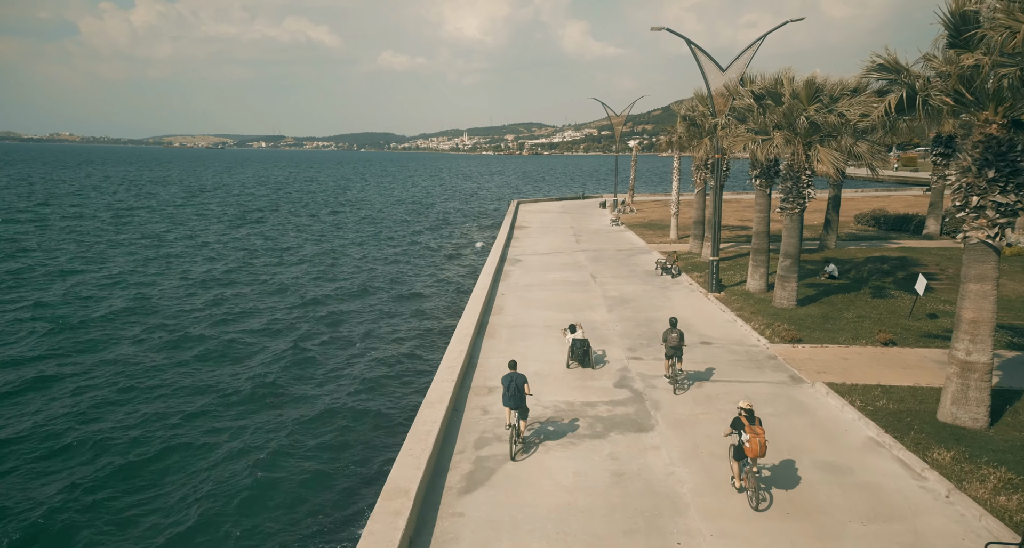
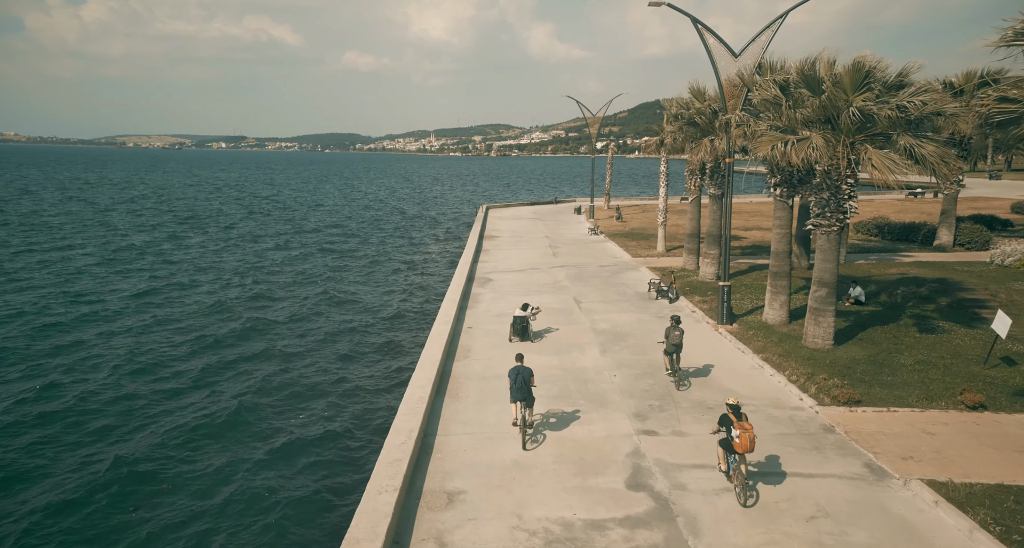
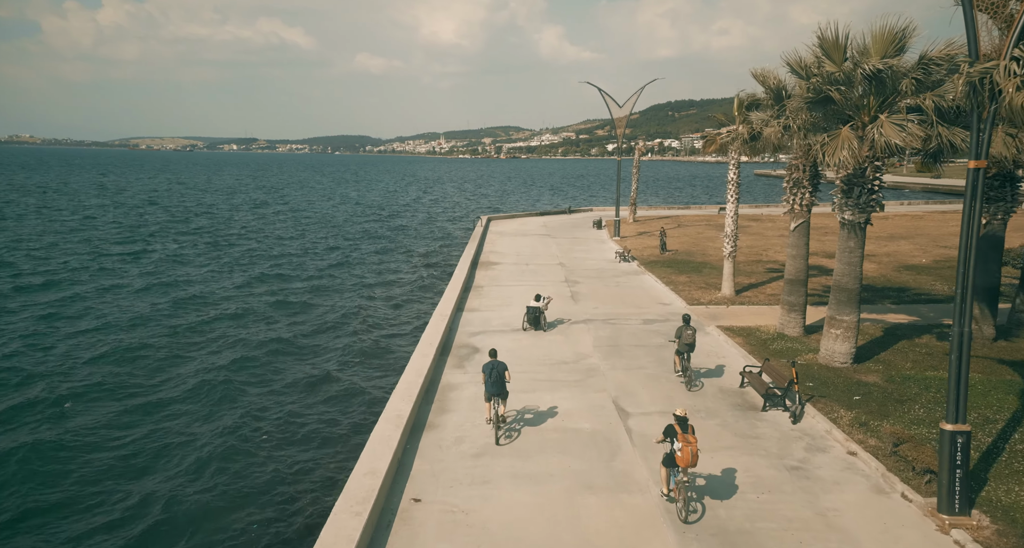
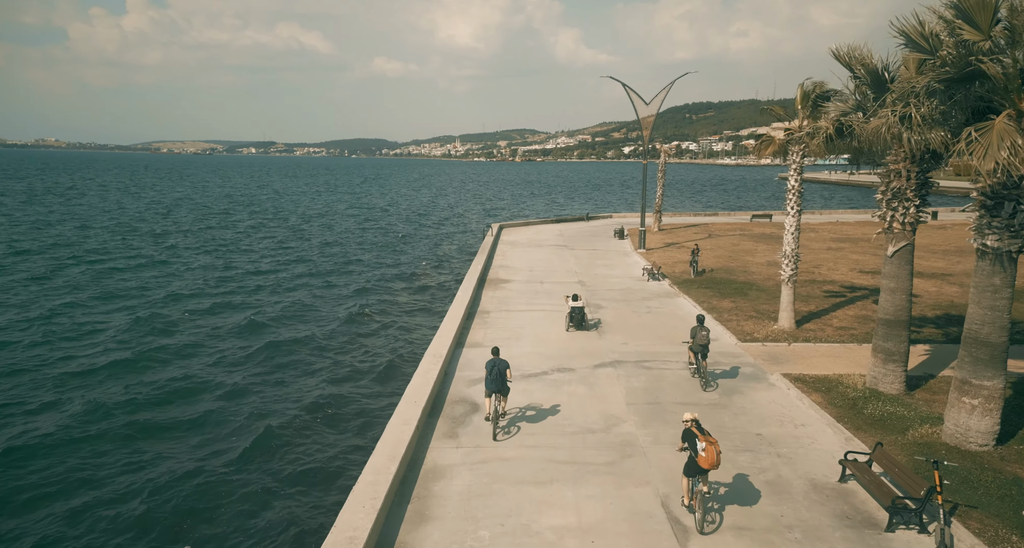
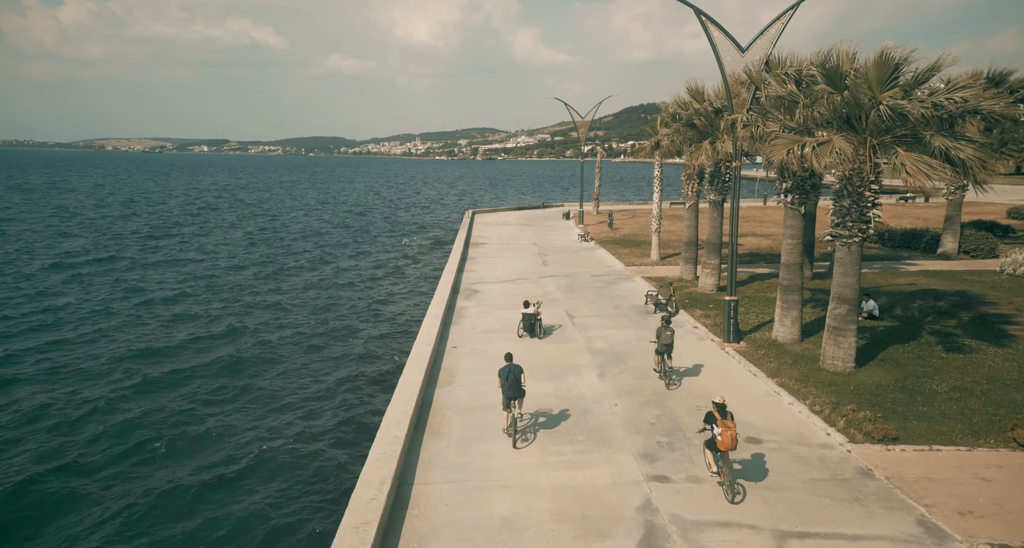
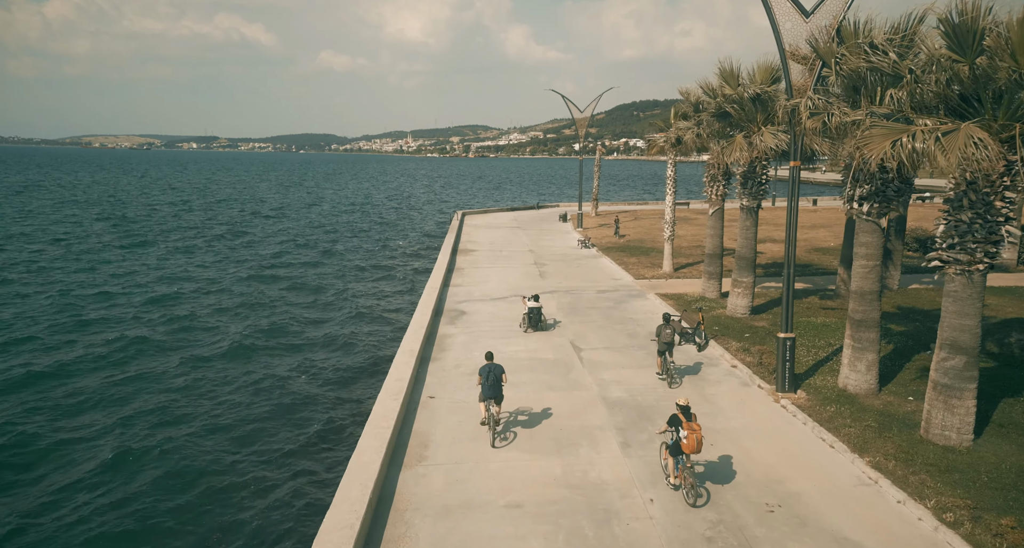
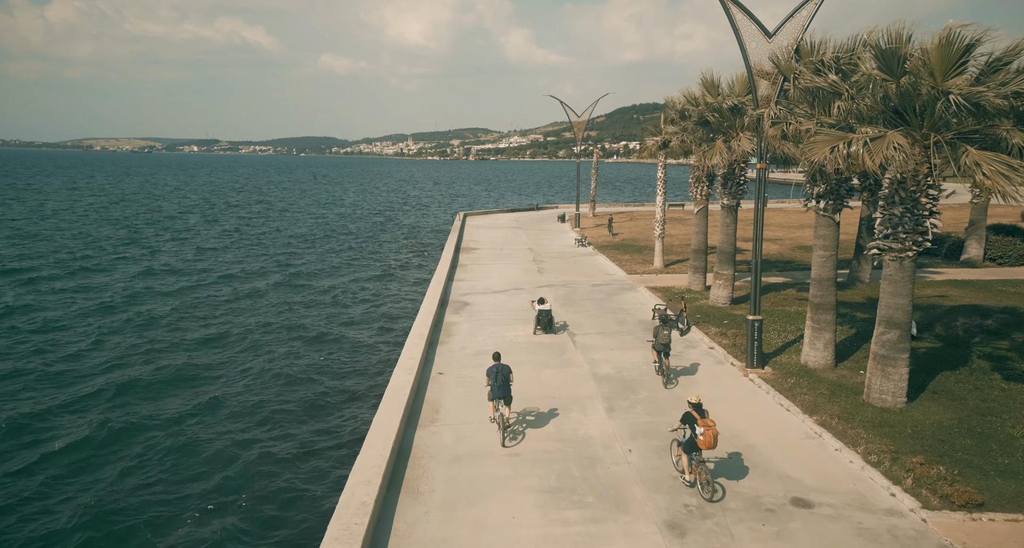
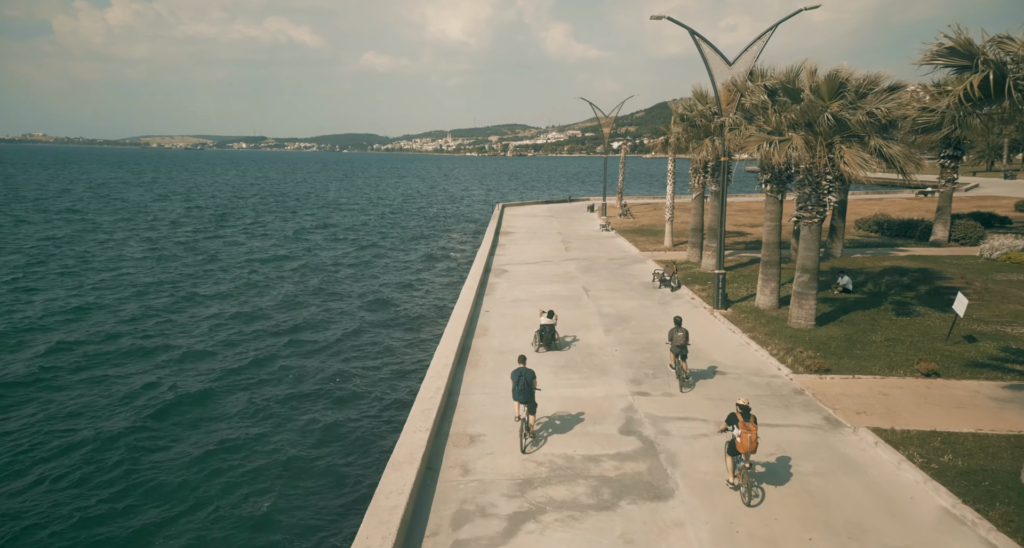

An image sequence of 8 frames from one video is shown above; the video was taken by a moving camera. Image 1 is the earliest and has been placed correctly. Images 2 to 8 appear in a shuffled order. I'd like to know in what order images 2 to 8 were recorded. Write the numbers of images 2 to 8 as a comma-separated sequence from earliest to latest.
8, 2, 5, 7, 6, 3, 4
